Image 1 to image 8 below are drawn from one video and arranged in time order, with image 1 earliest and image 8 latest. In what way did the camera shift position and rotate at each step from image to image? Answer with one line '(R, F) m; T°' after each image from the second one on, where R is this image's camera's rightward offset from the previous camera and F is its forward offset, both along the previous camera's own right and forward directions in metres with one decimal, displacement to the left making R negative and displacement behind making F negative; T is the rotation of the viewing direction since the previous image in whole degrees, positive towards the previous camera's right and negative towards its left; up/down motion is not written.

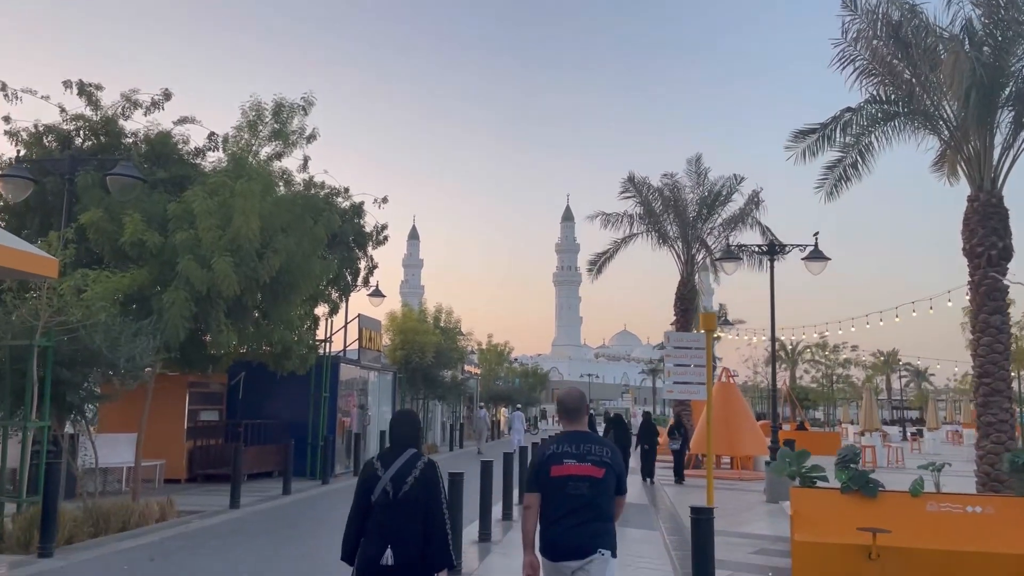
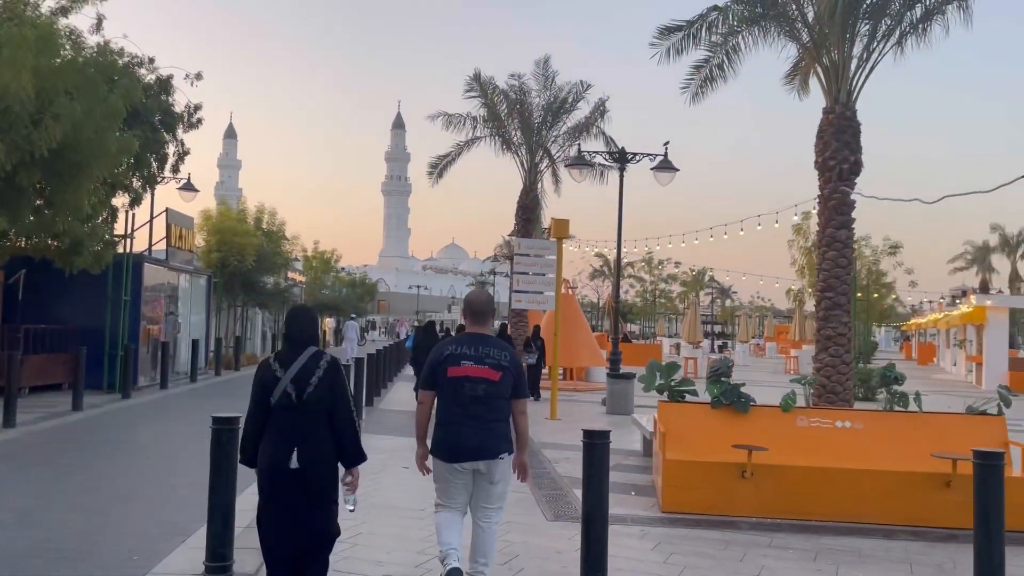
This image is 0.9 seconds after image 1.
(-0.2, +1.3) m; +12°
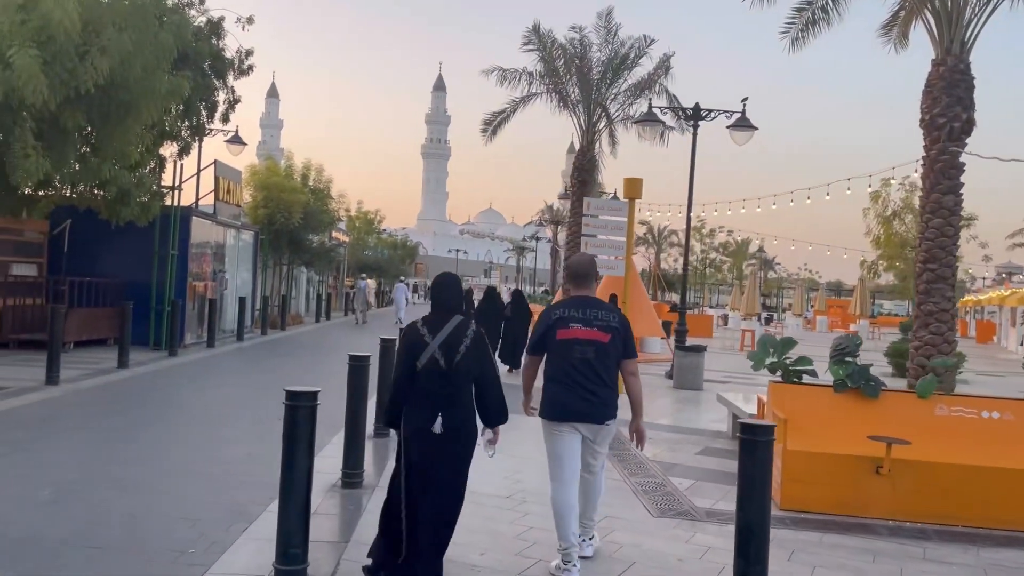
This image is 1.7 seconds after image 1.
(-0.5, +0.9) m; -2°
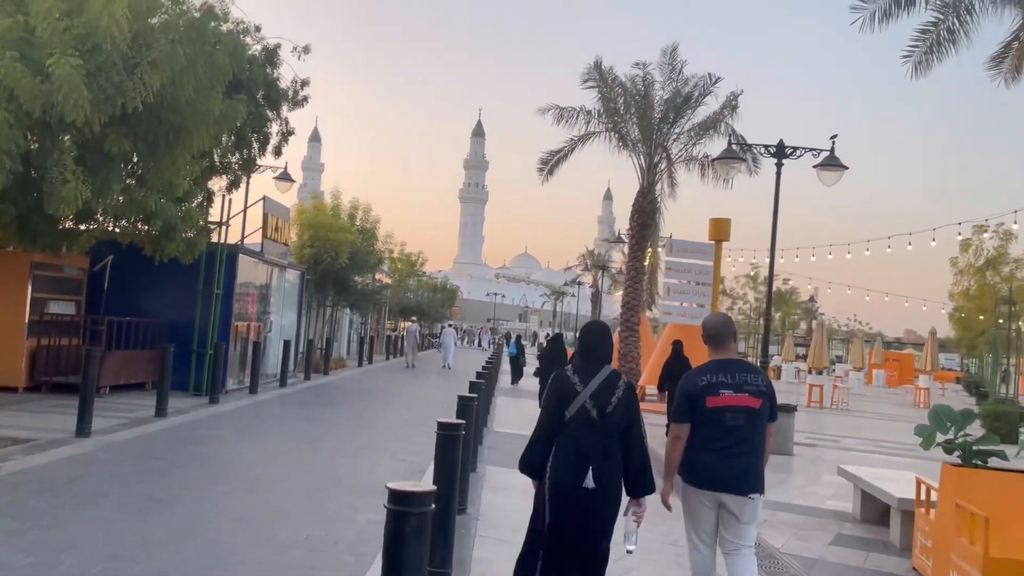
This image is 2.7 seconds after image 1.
(-0.6, +1.2) m; -2°
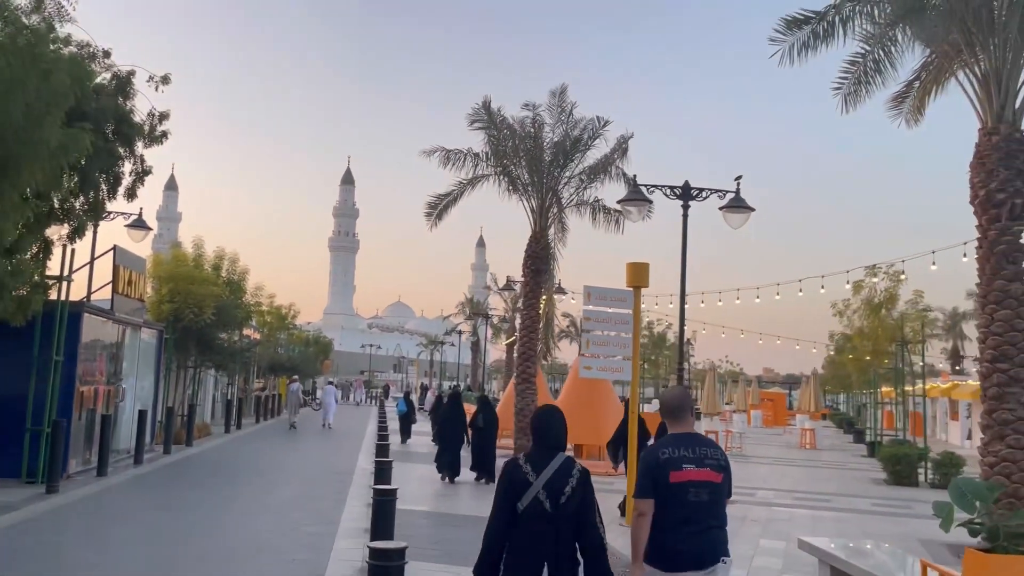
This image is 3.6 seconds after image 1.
(-0.4, +1.4) m; +9°
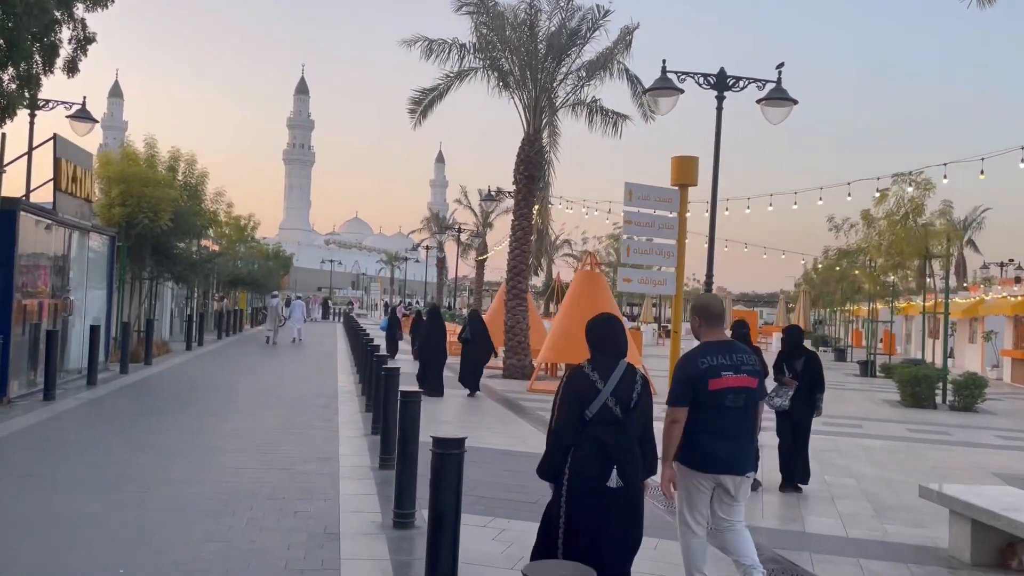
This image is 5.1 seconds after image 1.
(-0.8, +1.7) m; +3°
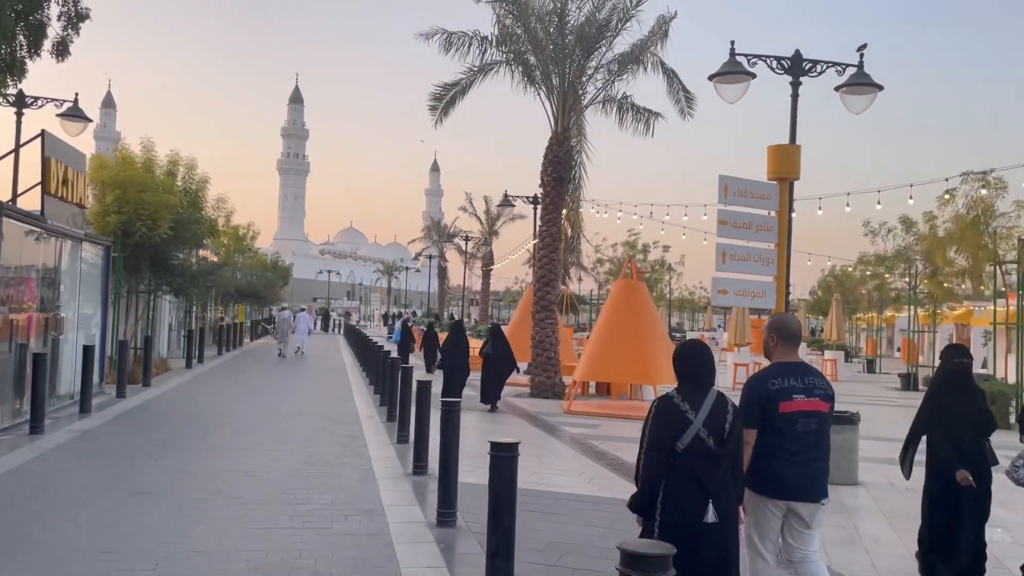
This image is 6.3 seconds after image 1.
(-0.7, +1.5) m; 0°
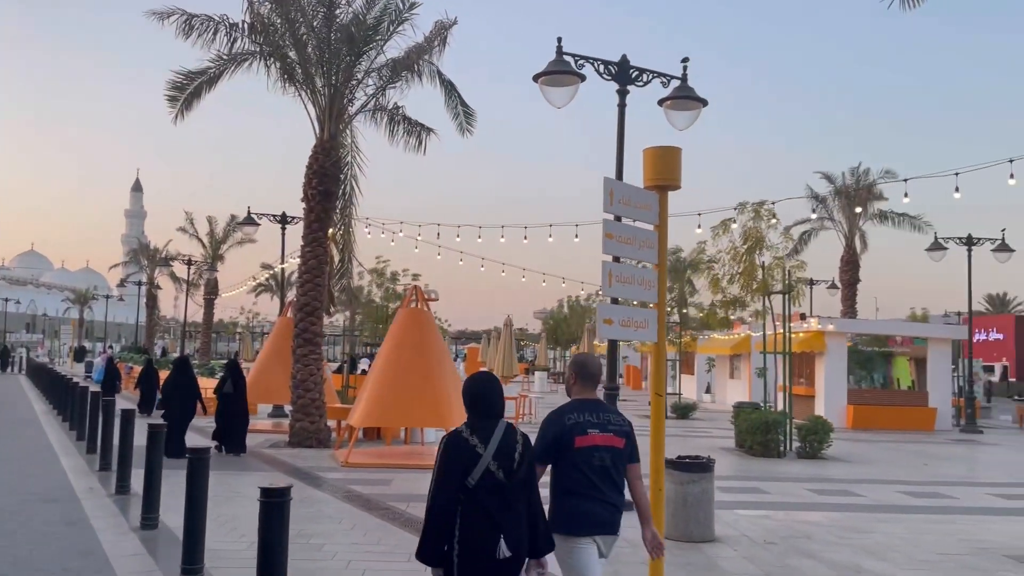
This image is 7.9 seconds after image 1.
(-0.8, +2.1) m; +19°
